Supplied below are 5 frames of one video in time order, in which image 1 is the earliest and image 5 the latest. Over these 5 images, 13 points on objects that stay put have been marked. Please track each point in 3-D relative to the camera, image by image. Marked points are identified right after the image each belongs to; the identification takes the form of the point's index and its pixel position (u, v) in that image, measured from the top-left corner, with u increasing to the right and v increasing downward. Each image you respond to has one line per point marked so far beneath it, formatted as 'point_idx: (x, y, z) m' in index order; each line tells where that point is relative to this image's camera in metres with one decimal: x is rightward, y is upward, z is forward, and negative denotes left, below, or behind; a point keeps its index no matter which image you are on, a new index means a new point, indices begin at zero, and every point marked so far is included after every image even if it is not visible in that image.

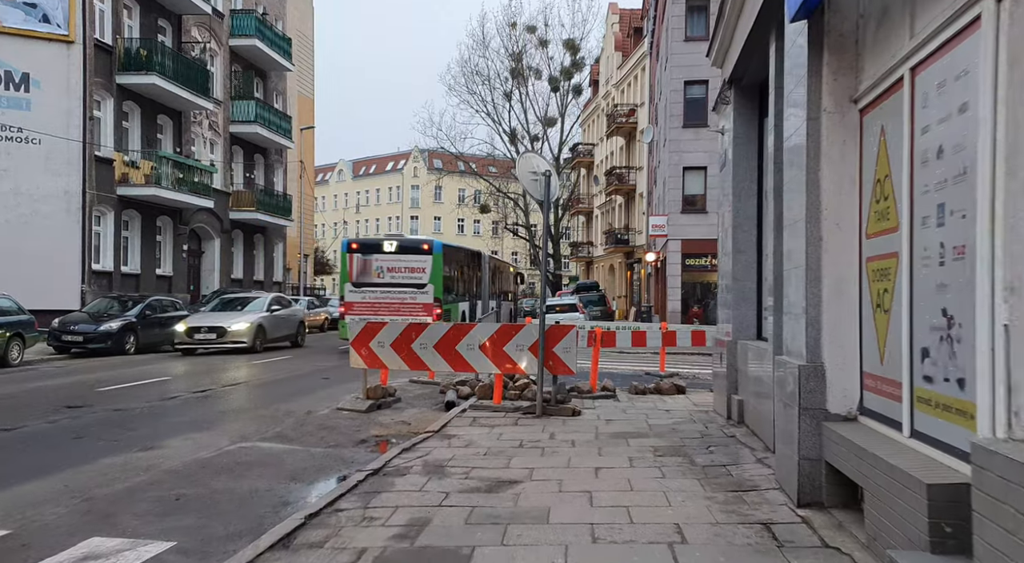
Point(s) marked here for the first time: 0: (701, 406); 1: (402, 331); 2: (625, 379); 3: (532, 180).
0: (+2.7, -1.8, +11.5) m
1: (-1.5, -0.7, +11.1) m
2: (+2.1, -1.8, +15.1) m
3: (+0.3, +1.3, +10.5) m
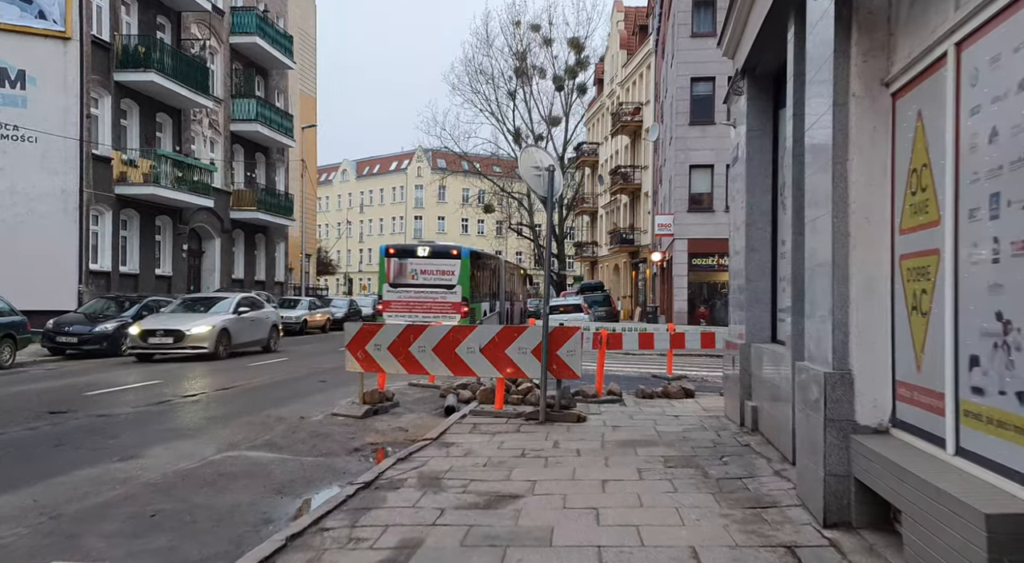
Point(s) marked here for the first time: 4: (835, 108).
0: (+2.7, -1.8, +11.0) m
1: (-1.5, -0.7, +10.7) m
2: (+2.2, -1.8, +14.6) m
3: (+0.3, +1.3, +10.0) m
4: (+2.1, +1.1, +5.3) m
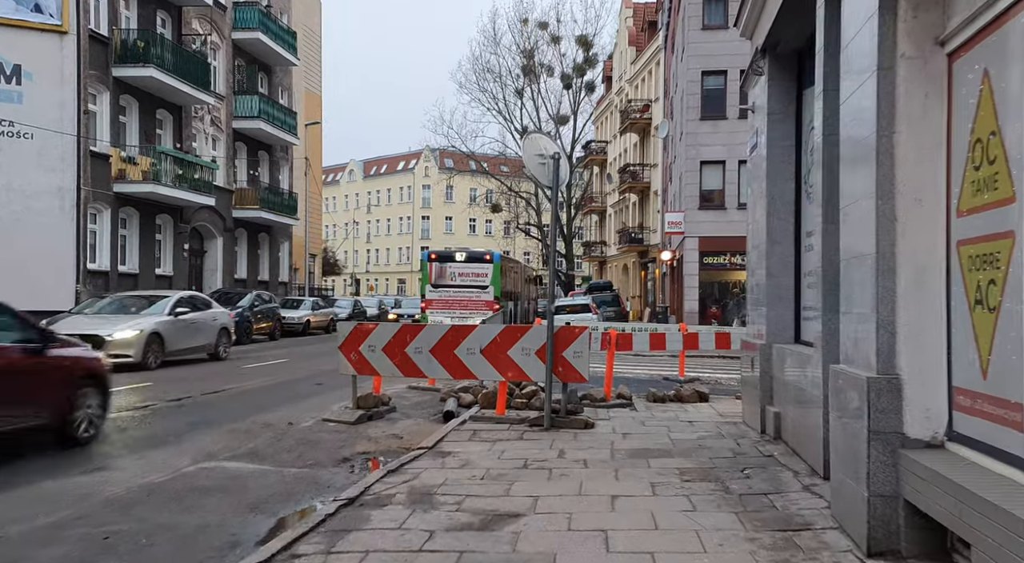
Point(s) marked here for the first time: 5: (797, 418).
0: (+2.8, -1.7, +10.3) m
1: (-1.5, -0.7, +10.0) m
2: (+2.3, -1.8, +13.9) m
3: (+0.3, +1.4, +9.4) m
4: (+2.1, +1.2, +4.6) m
5: (+2.6, -1.2, +7.3) m
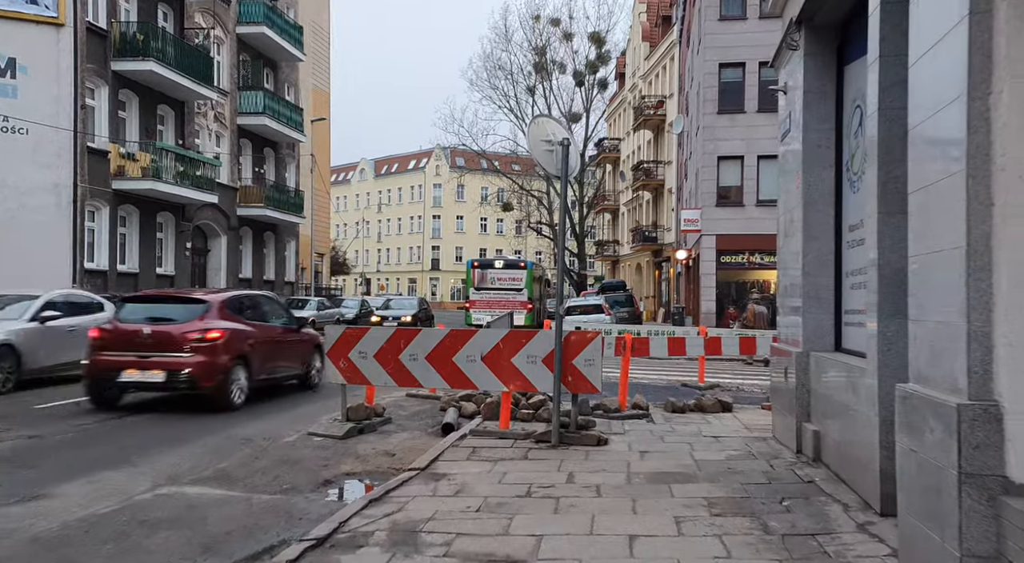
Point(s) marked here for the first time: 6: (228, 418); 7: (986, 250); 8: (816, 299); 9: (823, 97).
0: (+2.8, -1.7, +9.3) m
1: (-1.4, -0.7, +9.1) m
2: (+2.4, -1.8, +13.0) m
3: (+0.4, +1.4, +8.4) m
4: (+2.1, +1.2, +3.6) m
5: (+2.6, -1.3, +6.3) m
6: (-3.4, -1.6, +9.7) m
7: (+2.1, +0.1, +3.6) m
8: (+2.9, -0.2, +7.6) m
9: (+2.9, +1.7, +7.6) m
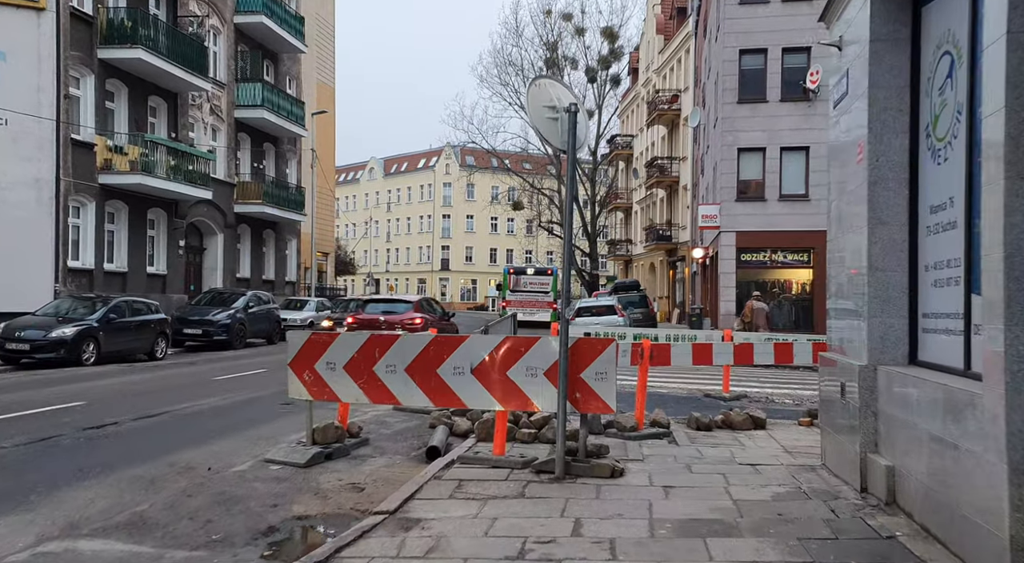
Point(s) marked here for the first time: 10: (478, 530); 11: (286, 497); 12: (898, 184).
0: (+2.8, -1.7, +7.8) m
1: (-1.4, -0.6, +7.6) m
2: (+2.4, -1.8, +11.4) m
3: (+0.3, +1.4, +6.9) m
4: (+2.0, +1.2, +2.1) m
5: (+2.5, -1.2, +4.8) m
6: (-3.4, -1.6, +8.3) m
7: (+2.0, +0.2, +2.1) m
8: (+2.8, -0.1, +6.1) m
9: (+2.9, +1.8, +6.1) m
10: (-0.2, -1.6, +5.4) m
11: (-1.8, -1.7, +6.4) m
12: (+2.9, +0.7, +6.1) m
